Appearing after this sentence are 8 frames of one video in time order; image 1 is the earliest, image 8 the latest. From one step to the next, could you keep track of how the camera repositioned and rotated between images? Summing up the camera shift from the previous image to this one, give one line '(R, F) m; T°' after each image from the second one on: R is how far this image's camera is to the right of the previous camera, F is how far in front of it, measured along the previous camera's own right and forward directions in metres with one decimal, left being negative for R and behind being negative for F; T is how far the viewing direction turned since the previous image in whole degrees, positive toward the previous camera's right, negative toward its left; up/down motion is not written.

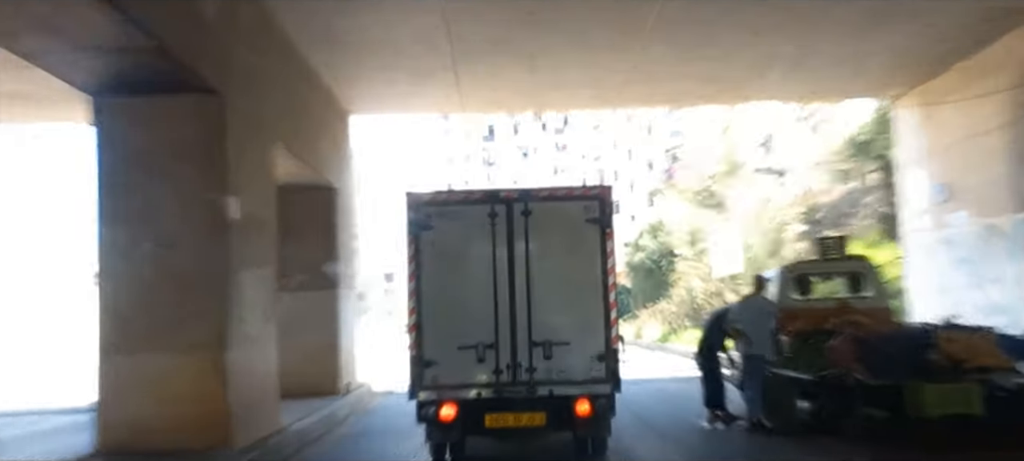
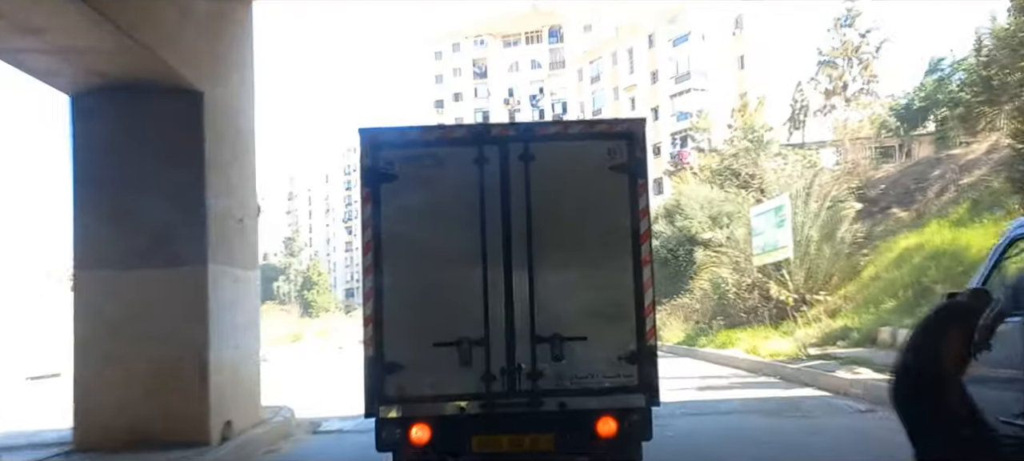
(0.0, +3.6) m; 0°
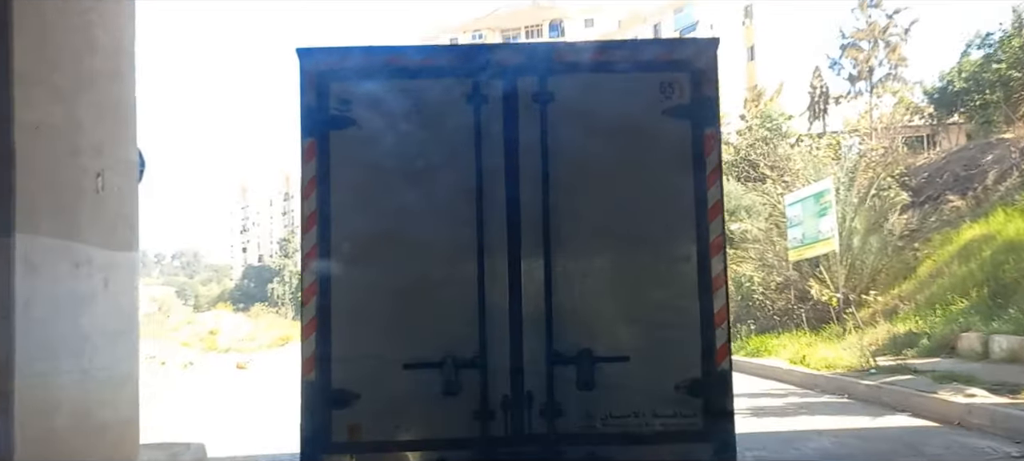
(0.0, +2.1) m; 0°
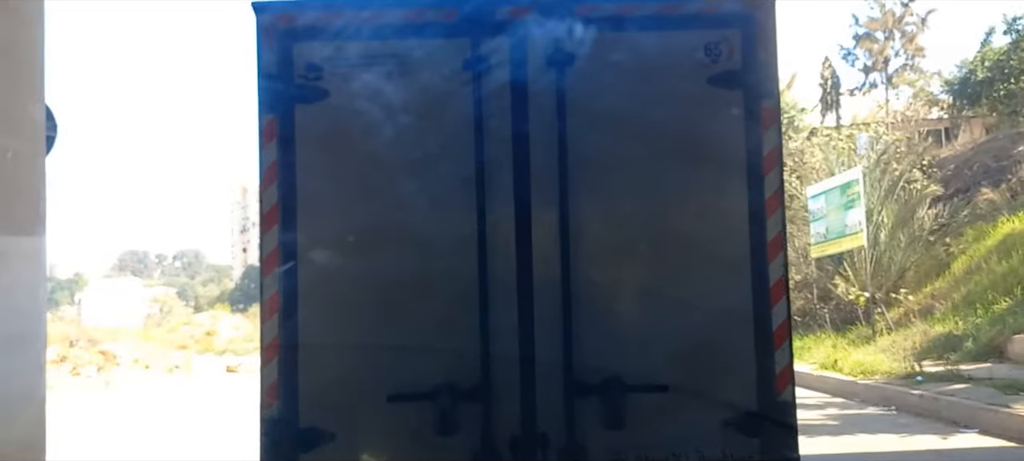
(0.0, +0.9) m; 0°
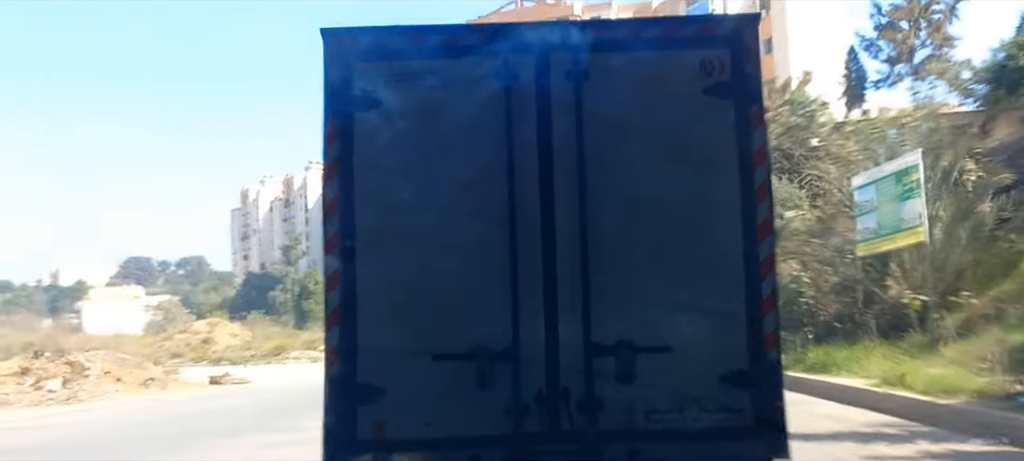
(0.0, +1.5) m; 0°
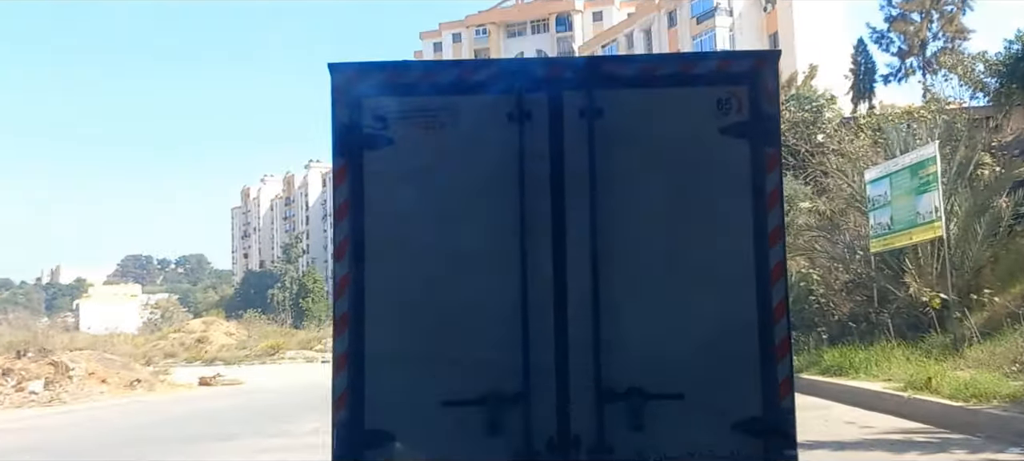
(0.0, +0.5) m; 0°
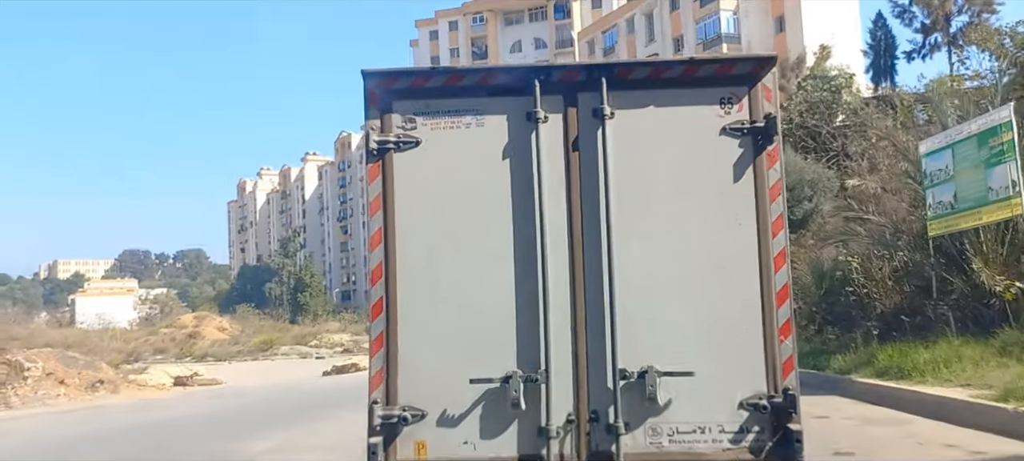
(0.0, +1.5) m; 0°
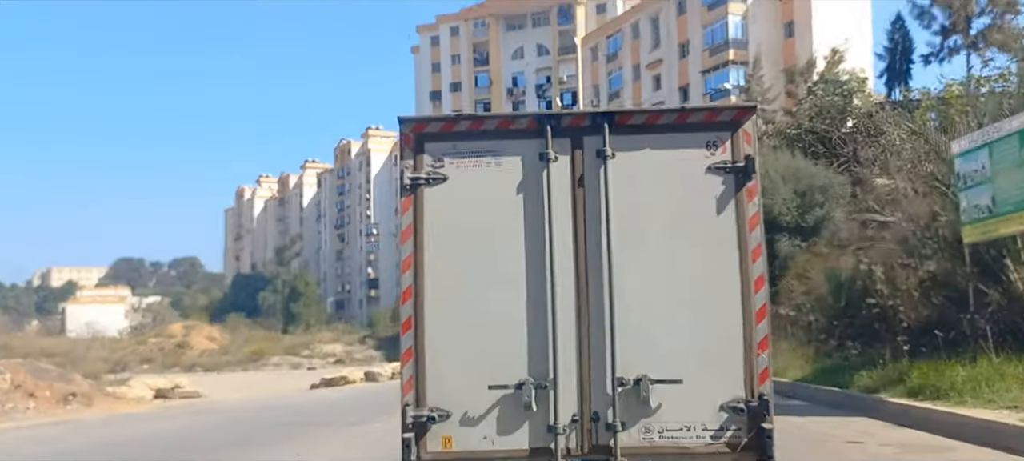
(0.0, +0.7) m; 0°
